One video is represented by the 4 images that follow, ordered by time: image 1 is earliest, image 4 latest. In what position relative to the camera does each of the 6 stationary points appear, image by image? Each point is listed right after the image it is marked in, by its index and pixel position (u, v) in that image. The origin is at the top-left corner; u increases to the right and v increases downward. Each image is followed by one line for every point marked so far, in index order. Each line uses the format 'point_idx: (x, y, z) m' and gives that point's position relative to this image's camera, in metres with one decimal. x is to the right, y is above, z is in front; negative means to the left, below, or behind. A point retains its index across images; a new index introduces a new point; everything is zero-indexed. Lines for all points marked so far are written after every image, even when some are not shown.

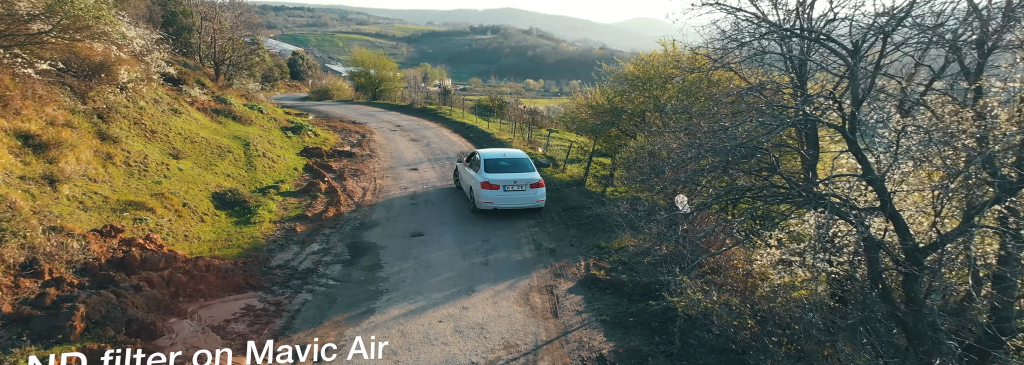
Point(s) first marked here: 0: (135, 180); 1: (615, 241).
0: (-6.8, 0.0, +8.0) m
1: (+1.6, -0.9, +7.1) m
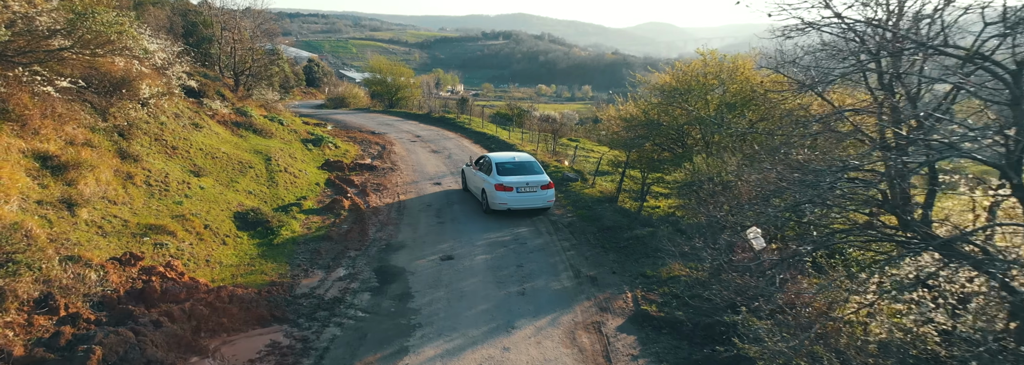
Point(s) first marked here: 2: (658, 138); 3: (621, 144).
0: (-6.2, -0.3, +7.7) m
1: (+2.2, -1.3, +6.6) m
2: (+3.3, +1.0, +9.8) m
3: (+2.5, +0.9, +10.2) m
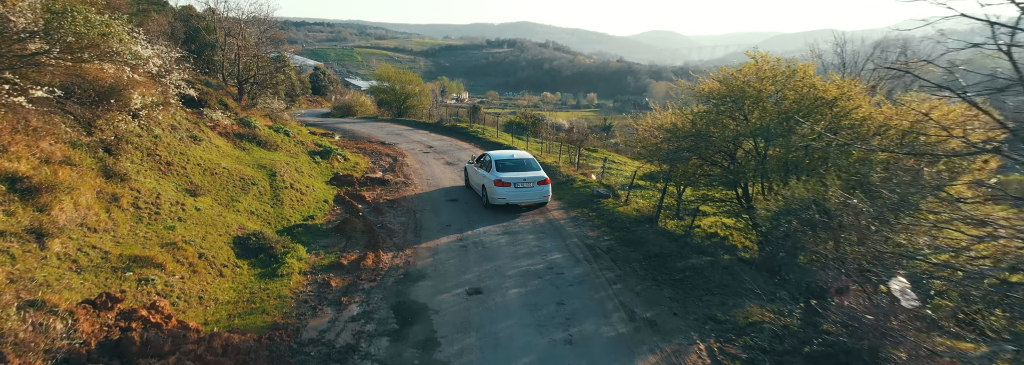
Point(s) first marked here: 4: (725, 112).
0: (-5.6, -0.7, +6.8) m
1: (+2.8, -1.6, +5.5) m
2: (+3.9, +0.6, +8.8) m
3: (+3.1, +0.5, +9.2) m
4: (+4.1, +1.4, +8.6) m
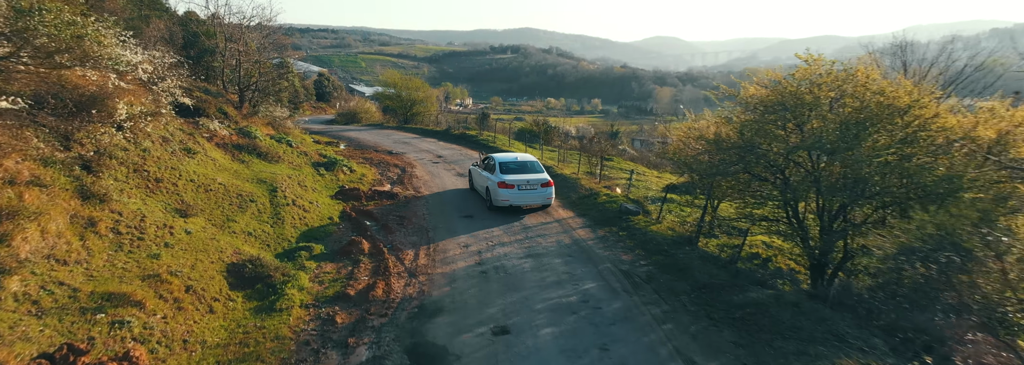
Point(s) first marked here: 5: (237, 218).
0: (-5.2, -1.0, +6.0) m
1: (+3.2, -1.9, +4.6) m
2: (+4.3, +0.3, +7.9) m
3: (+3.6, +0.2, +8.3) m
4: (+4.6, +1.1, +7.7) m
5: (-5.1, -0.6, +8.2) m
